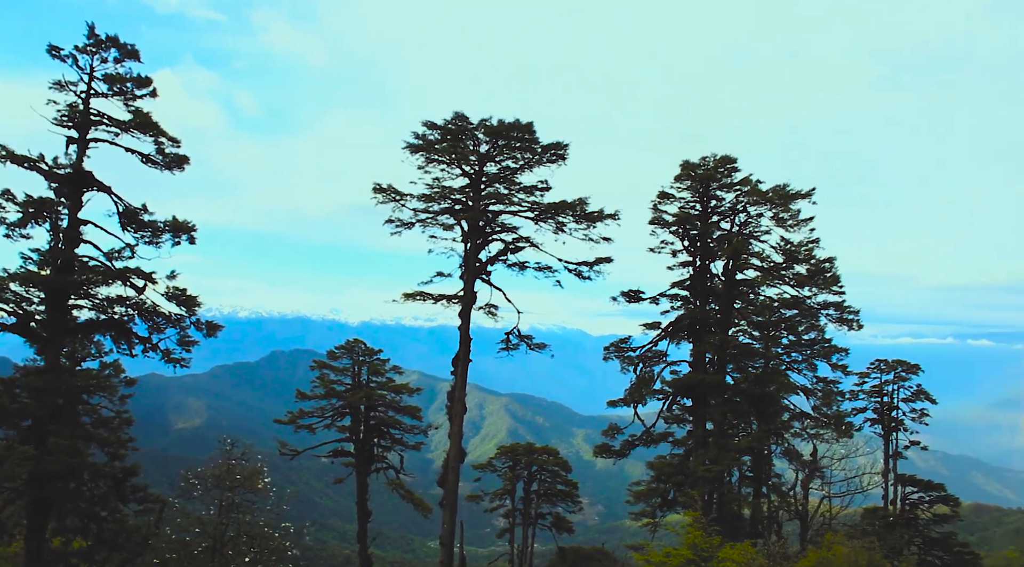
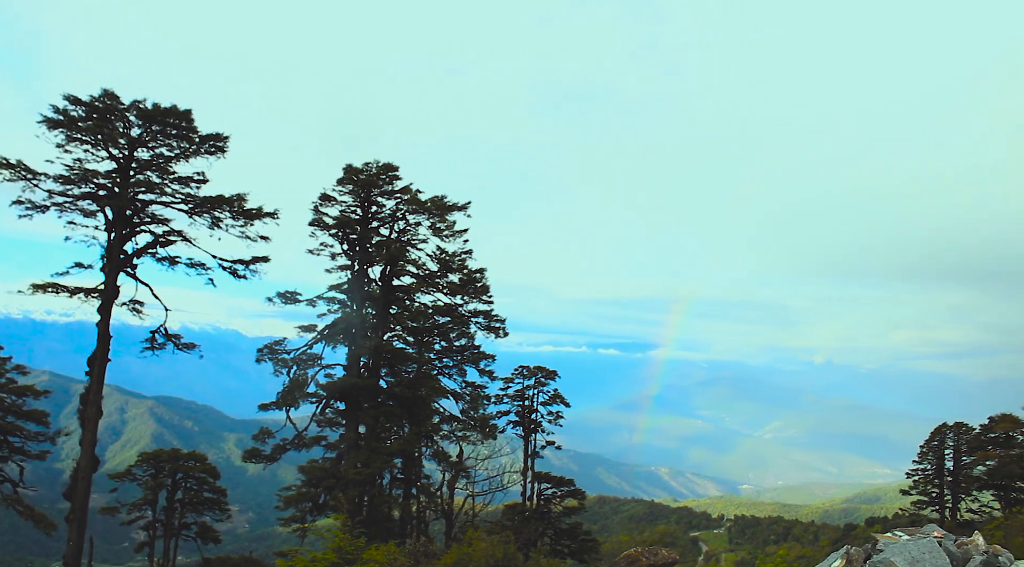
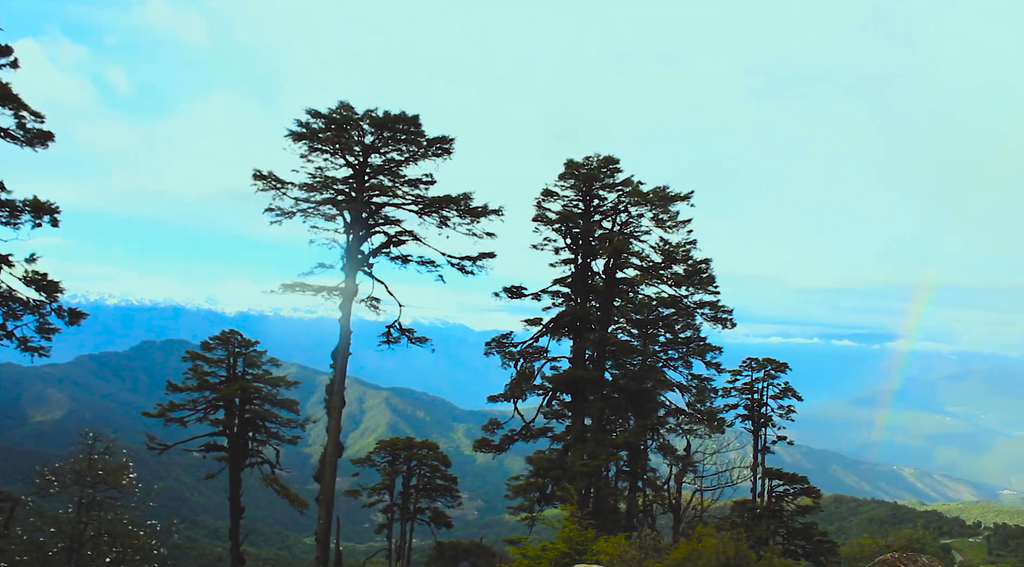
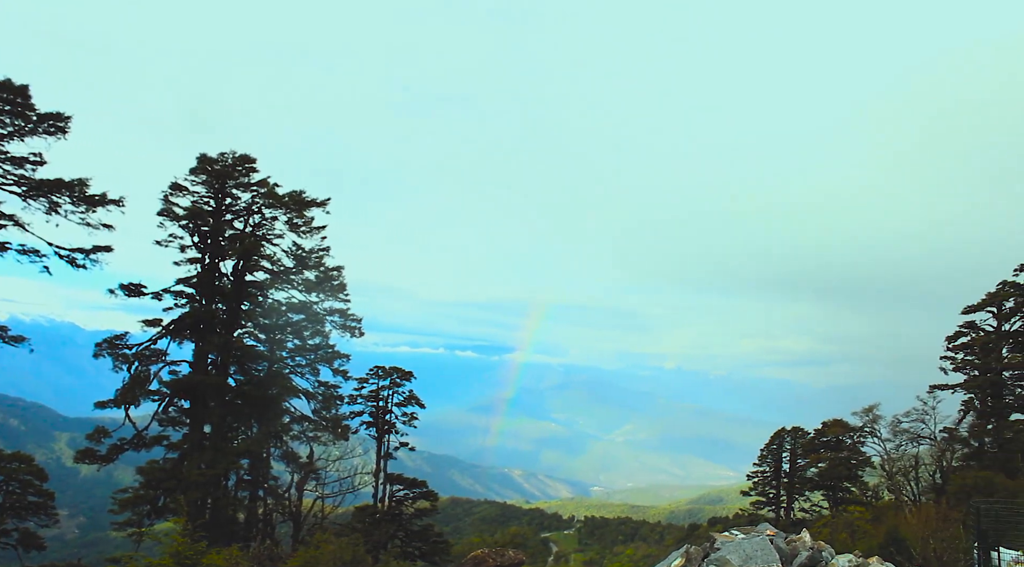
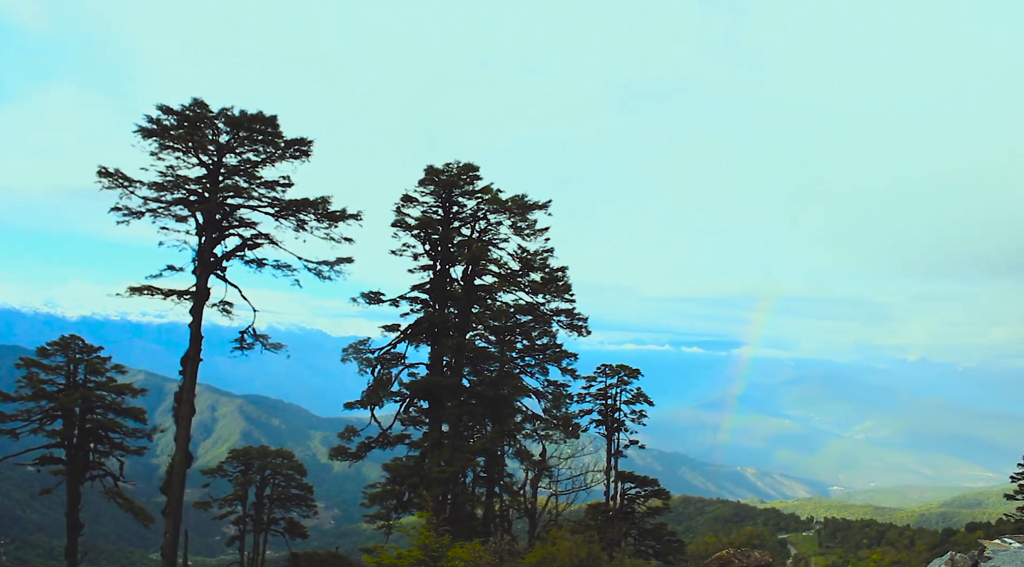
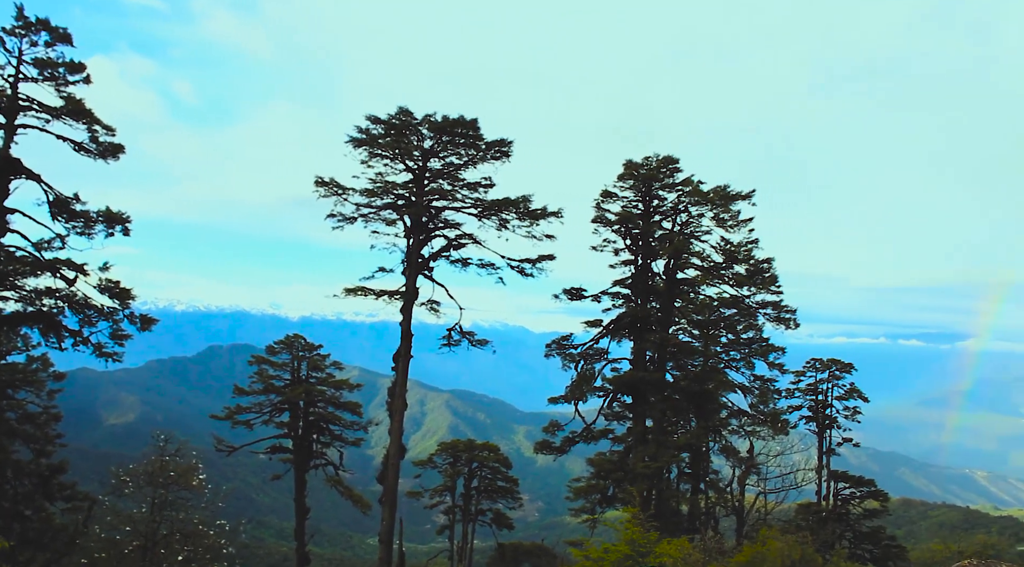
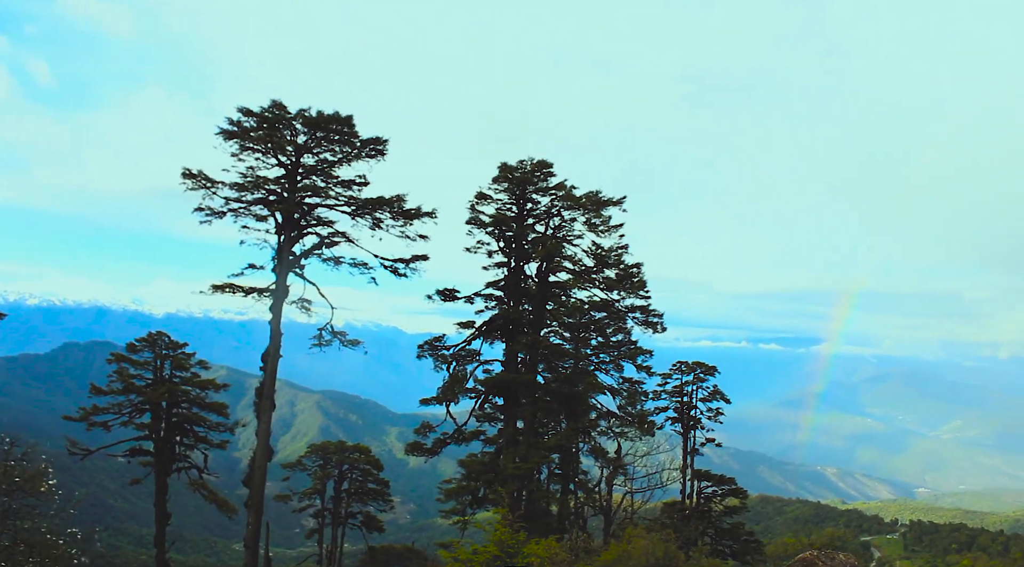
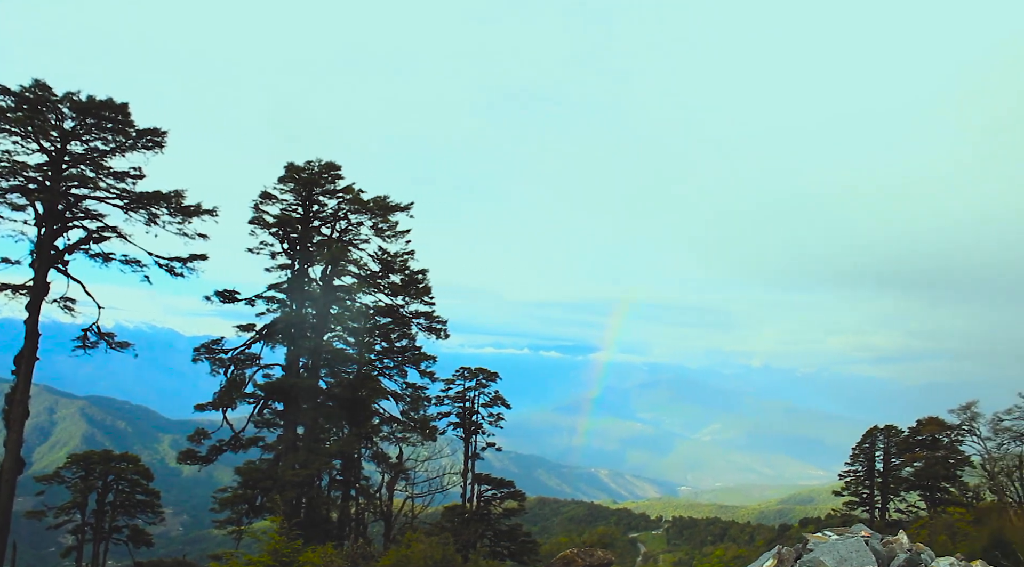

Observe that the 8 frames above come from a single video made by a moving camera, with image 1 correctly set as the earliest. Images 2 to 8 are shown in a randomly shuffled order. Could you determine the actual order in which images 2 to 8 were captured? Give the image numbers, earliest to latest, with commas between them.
6, 3, 7, 5, 2, 8, 4
